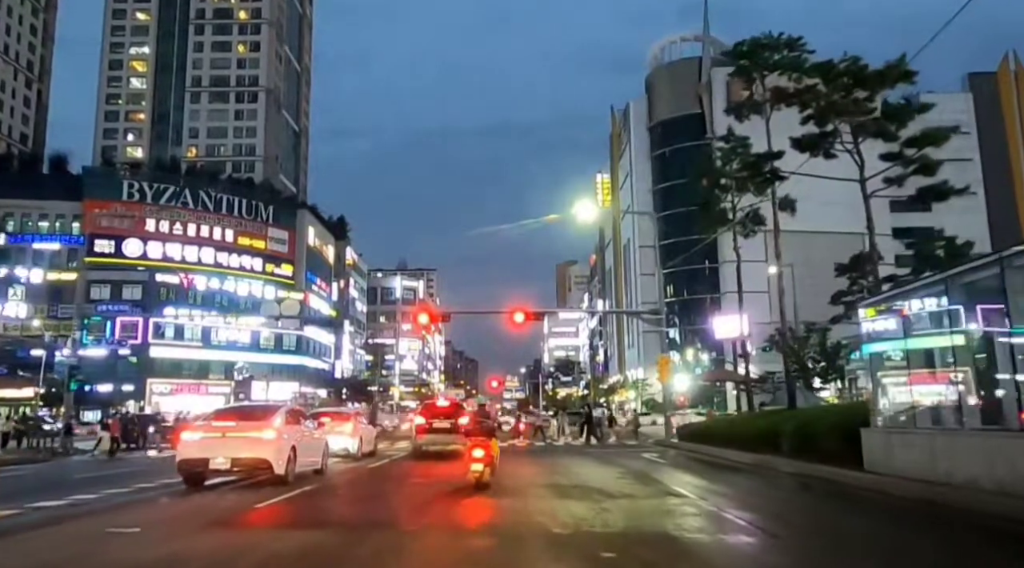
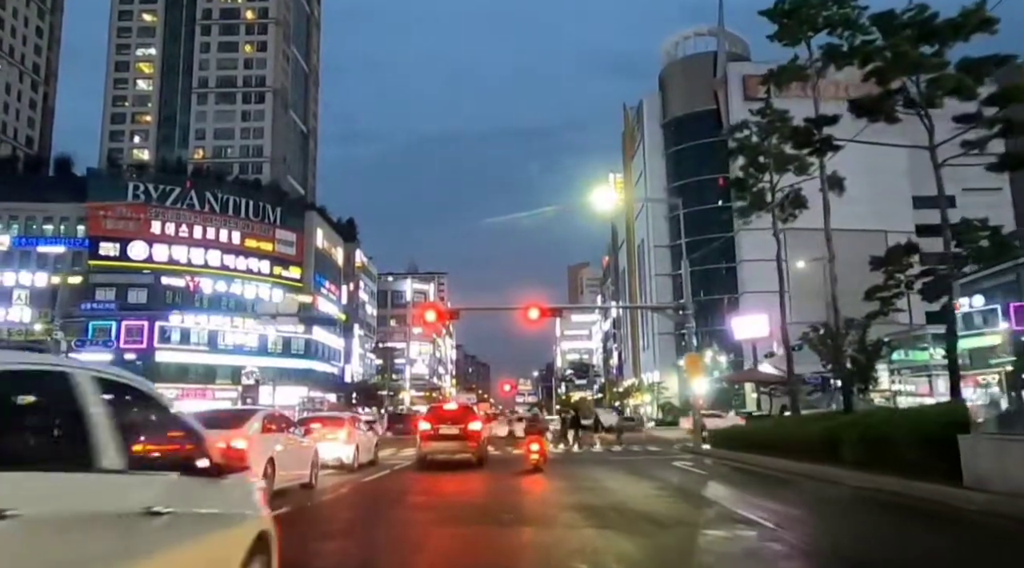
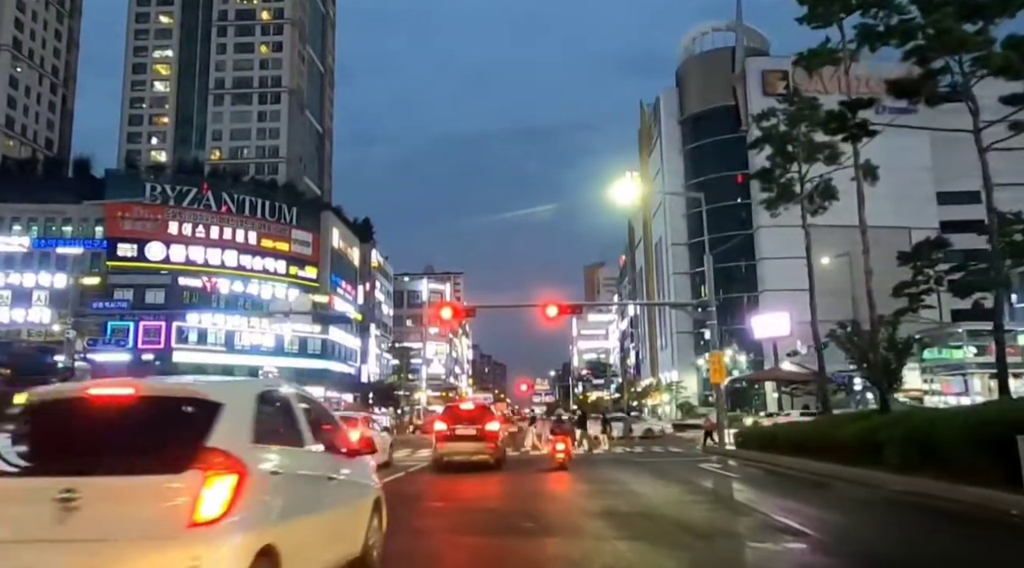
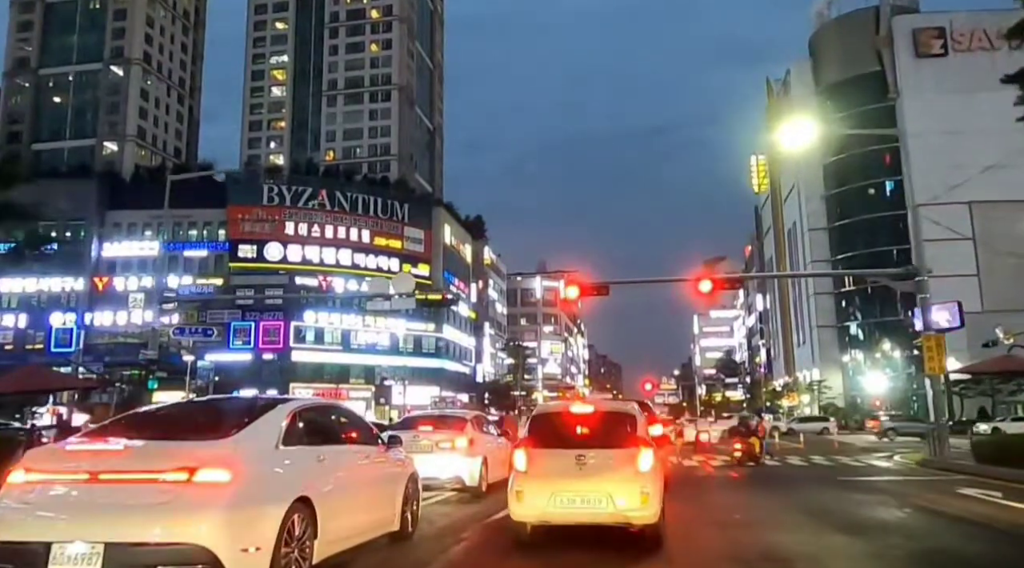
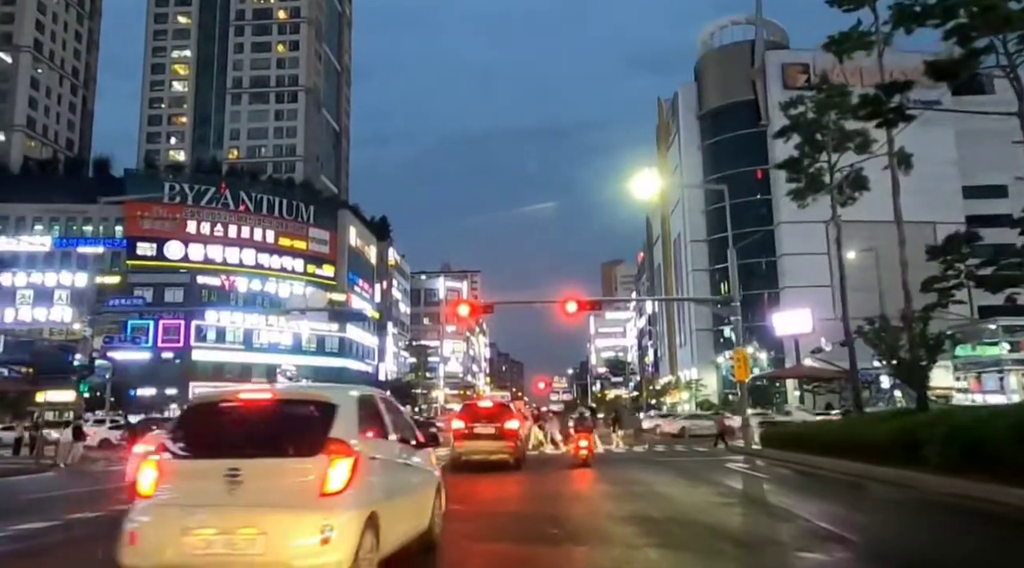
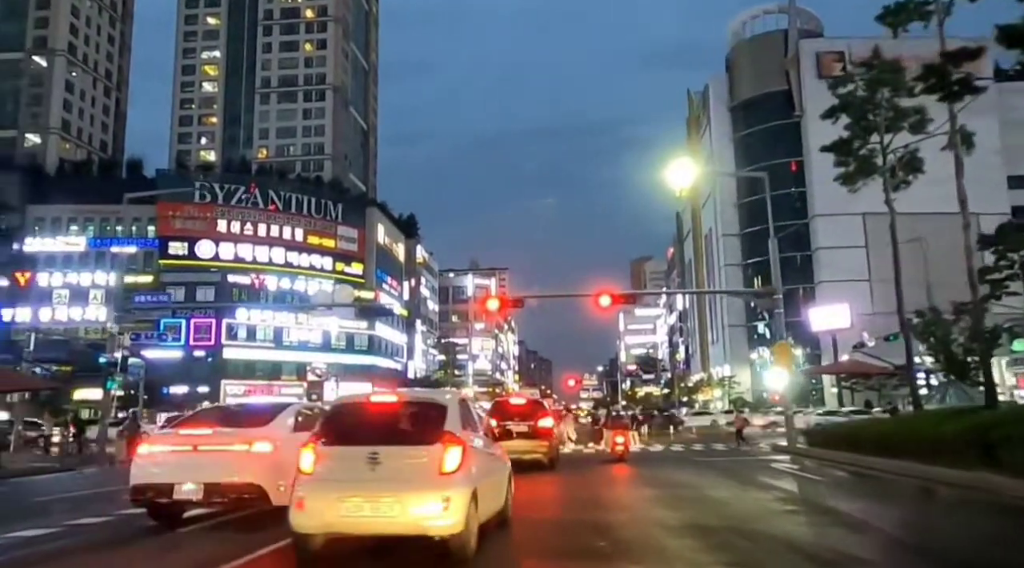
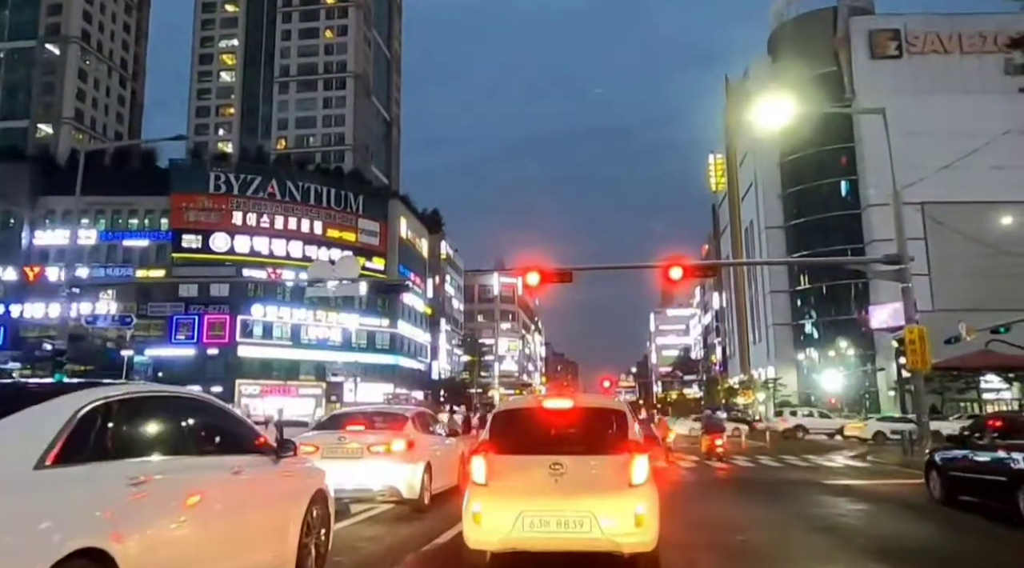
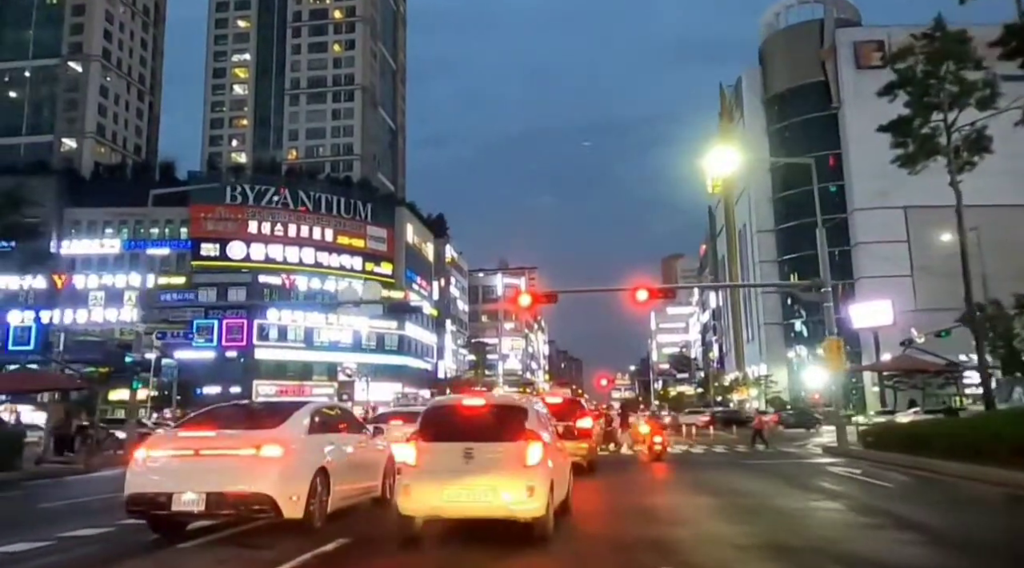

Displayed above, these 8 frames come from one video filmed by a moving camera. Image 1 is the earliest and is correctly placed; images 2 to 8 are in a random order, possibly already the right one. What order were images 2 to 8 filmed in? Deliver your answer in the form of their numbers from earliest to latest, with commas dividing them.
2, 3, 5, 6, 8, 4, 7
